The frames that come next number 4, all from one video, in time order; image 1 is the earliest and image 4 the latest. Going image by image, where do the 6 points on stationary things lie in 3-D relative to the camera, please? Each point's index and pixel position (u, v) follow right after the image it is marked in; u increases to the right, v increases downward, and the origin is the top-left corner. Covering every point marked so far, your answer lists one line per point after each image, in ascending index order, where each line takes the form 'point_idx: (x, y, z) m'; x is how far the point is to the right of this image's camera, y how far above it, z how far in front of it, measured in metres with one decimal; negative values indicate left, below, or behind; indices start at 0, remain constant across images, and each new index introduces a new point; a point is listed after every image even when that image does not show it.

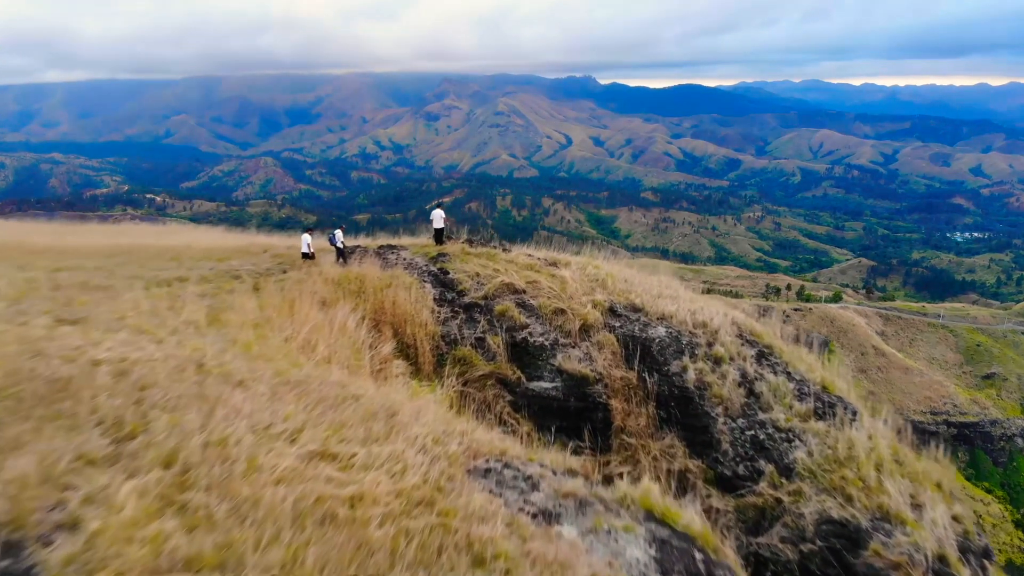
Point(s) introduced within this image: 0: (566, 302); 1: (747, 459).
0: (+0.8, -0.2, +12.1) m
1: (+3.1, -2.3, +10.3) m
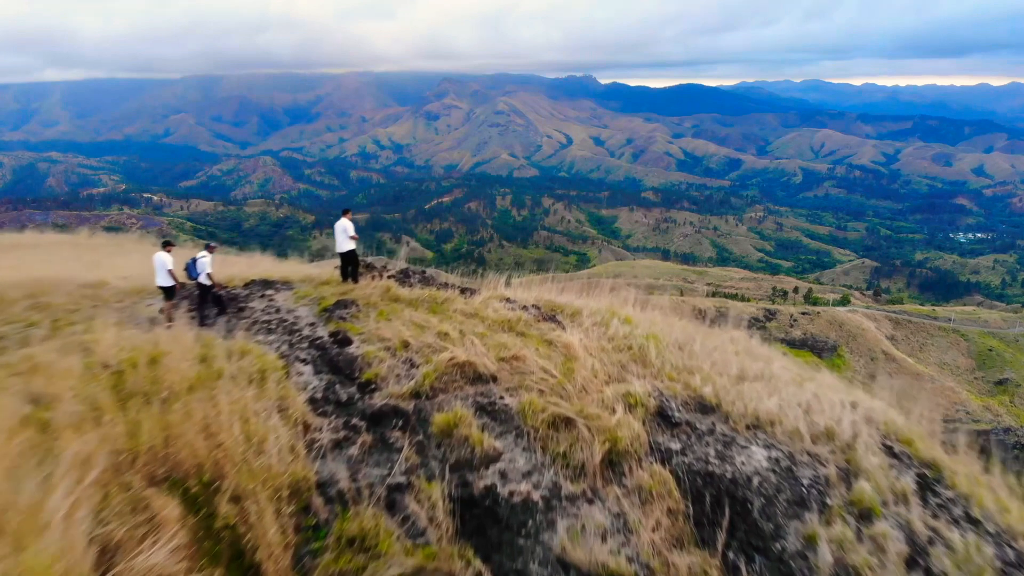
0: (+0.5, -0.9, +6.5) m
1: (+2.8, -2.9, +4.7) m
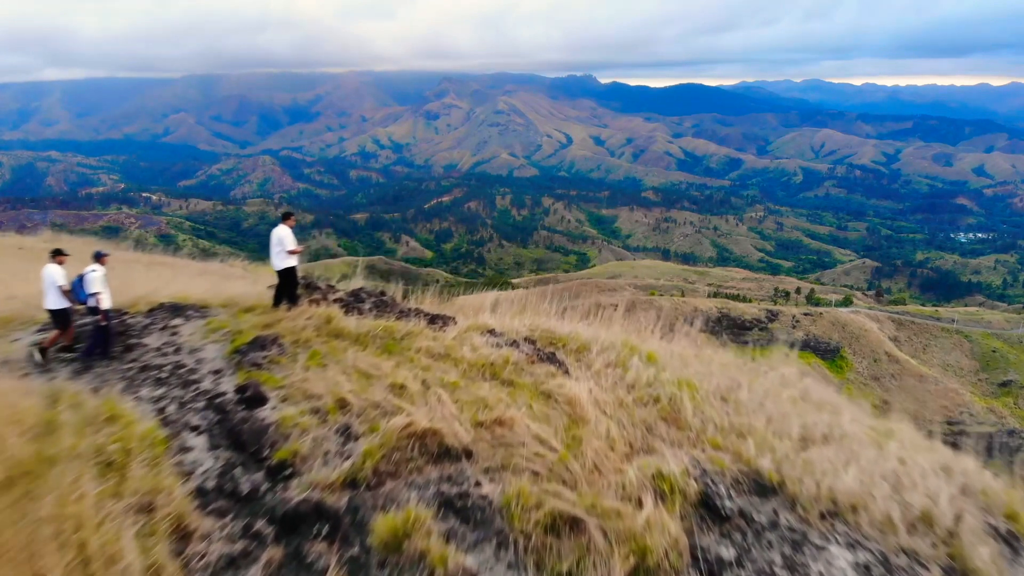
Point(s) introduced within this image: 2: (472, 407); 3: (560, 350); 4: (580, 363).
0: (+0.4, -1.1, +4.7) m
1: (+2.7, -3.1, +2.9) m
2: (-0.3, -0.8, +5.1) m
3: (+0.4, -0.5, +6.7) m
4: (+0.7, -0.5, +6.5) m
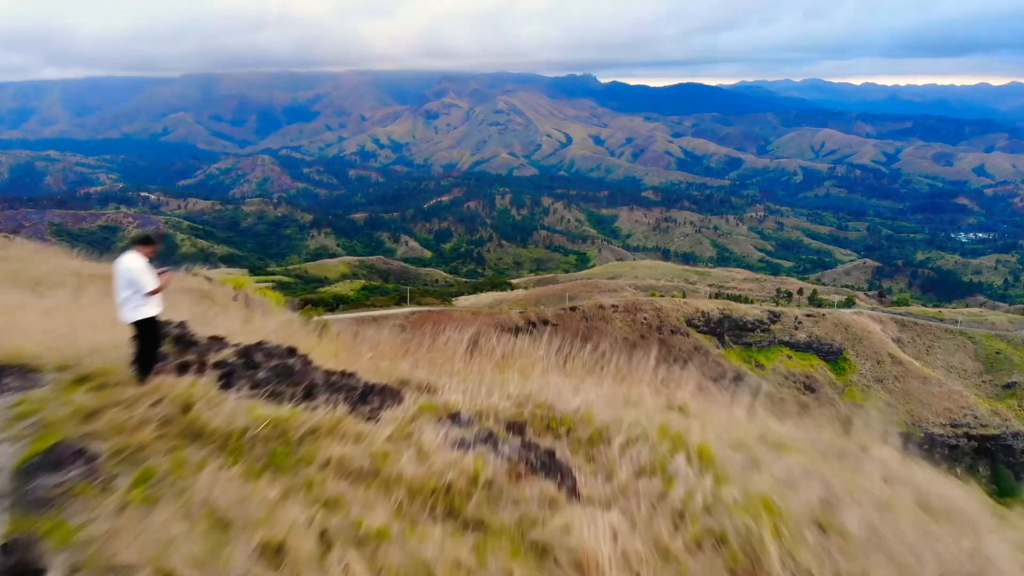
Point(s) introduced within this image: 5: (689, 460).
0: (+0.3, -1.3, +2.7) m
1: (+2.6, -3.4, +1.0) m
2: (-0.4, -1.0, +3.2) m
3: (+0.3, -0.7, +4.8) m
4: (+0.6, -0.8, +4.5) m
5: (+1.2, -0.8, +4.7) m
